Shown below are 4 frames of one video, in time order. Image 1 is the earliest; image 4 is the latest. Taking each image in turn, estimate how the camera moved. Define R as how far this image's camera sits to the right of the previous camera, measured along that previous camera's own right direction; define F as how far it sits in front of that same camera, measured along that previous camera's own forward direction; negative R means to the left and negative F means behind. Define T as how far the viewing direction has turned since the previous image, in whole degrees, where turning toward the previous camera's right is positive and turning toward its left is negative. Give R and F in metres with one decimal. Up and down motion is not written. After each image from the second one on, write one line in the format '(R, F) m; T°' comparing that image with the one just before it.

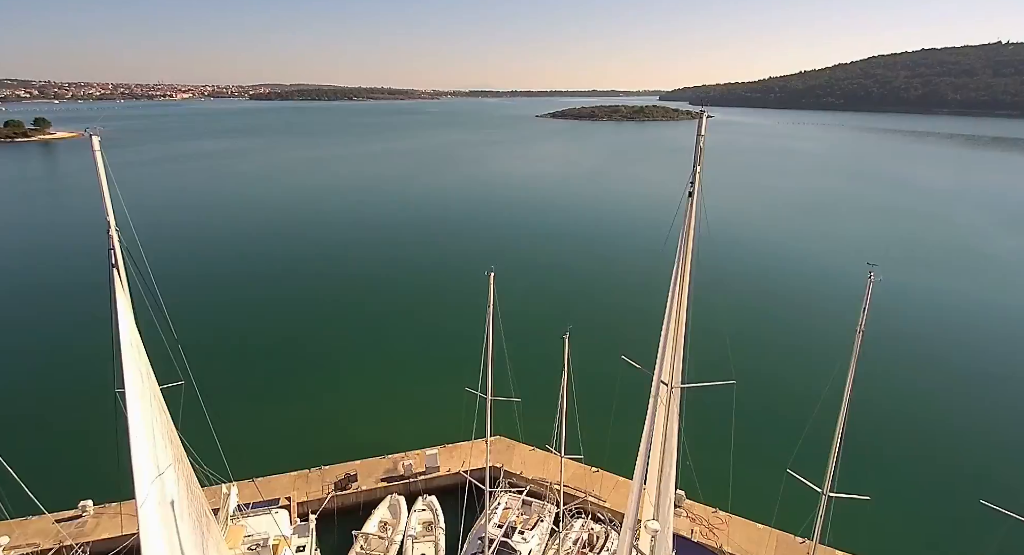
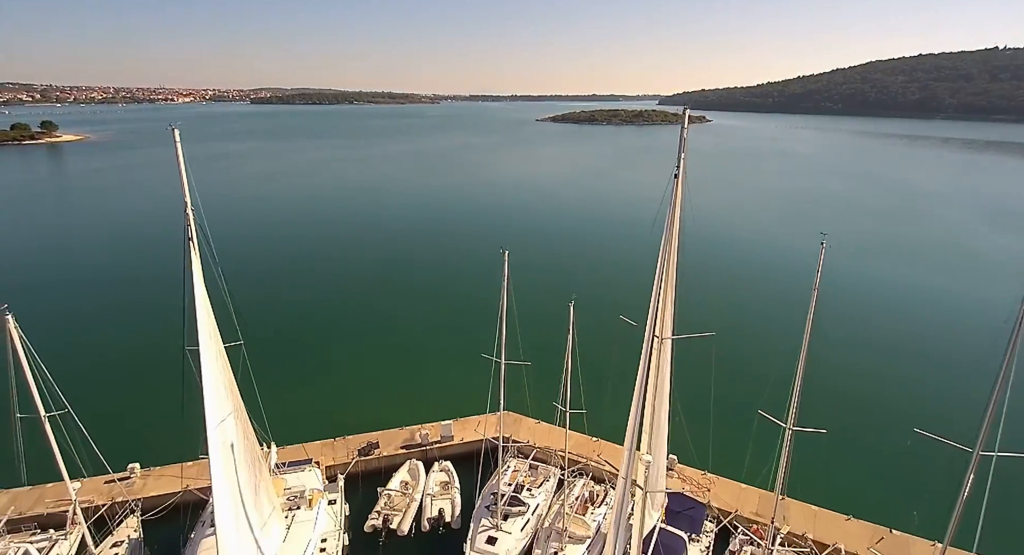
(-0.2, -1.4) m; 0°
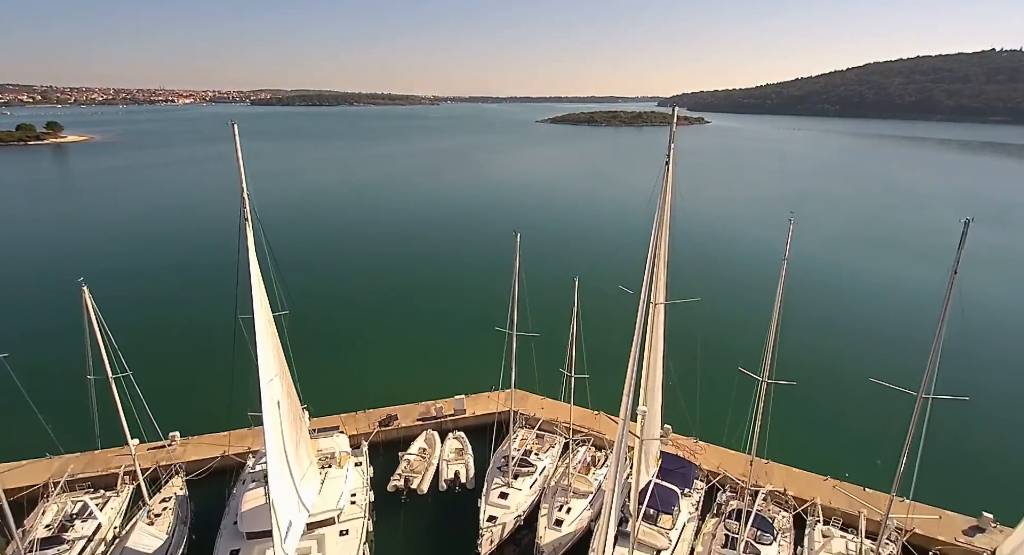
(-0.3, -1.3) m; 0°
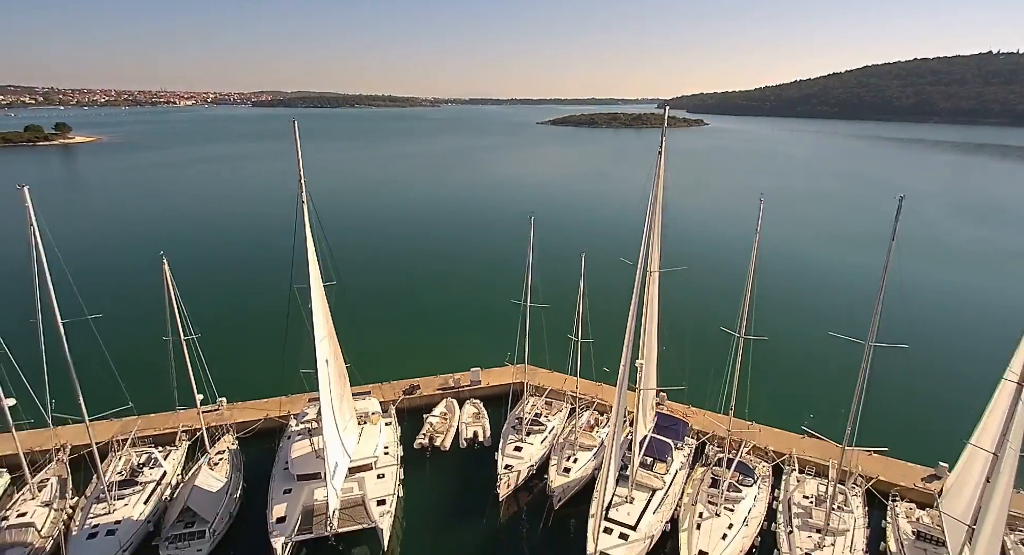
(-0.4, -1.8) m; 0°
